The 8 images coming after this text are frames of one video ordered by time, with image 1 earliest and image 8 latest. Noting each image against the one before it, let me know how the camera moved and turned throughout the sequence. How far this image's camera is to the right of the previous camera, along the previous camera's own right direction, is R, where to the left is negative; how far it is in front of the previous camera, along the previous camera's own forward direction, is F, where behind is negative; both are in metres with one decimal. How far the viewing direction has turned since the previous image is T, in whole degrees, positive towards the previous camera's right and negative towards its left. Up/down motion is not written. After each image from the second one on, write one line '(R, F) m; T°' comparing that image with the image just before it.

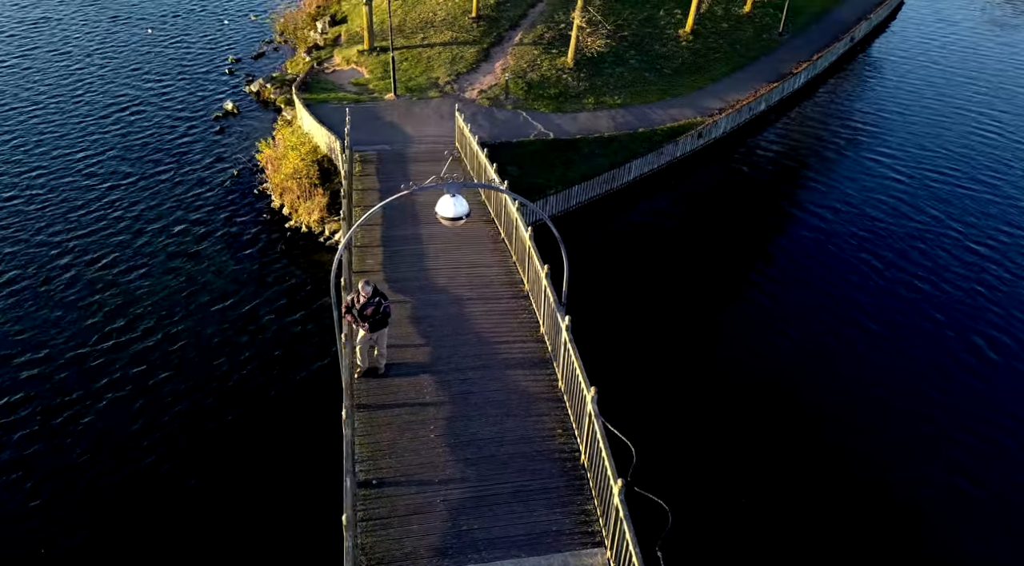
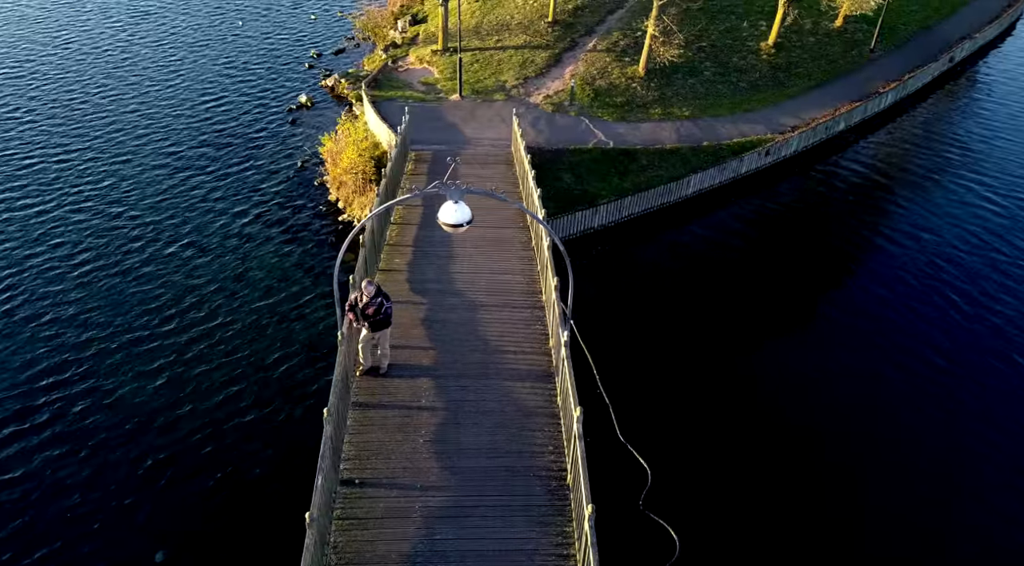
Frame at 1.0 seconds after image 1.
(+1.5, +0.3) m; -6°
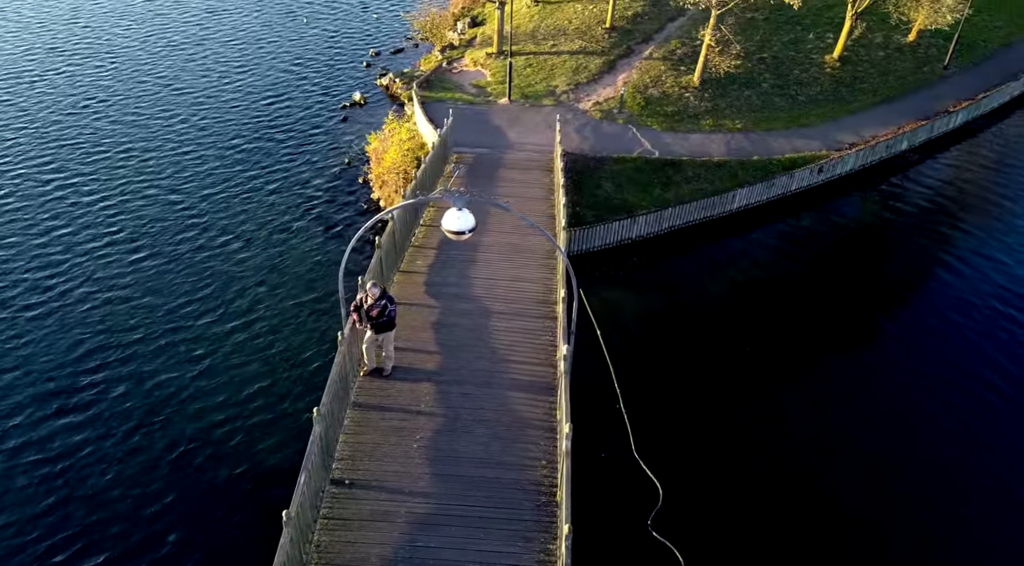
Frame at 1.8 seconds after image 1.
(+1.0, +0.2) m; -5°
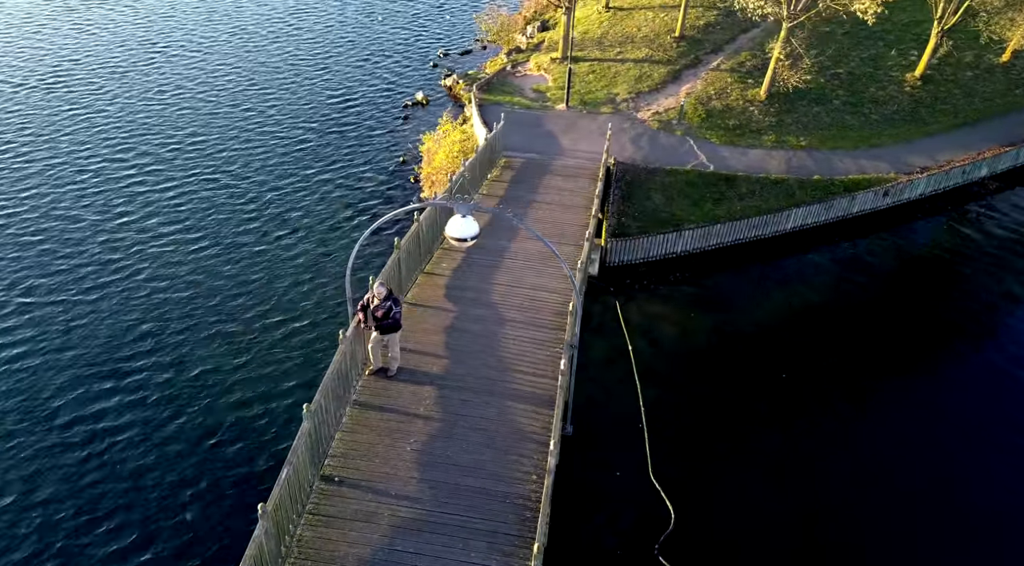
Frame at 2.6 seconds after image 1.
(+1.2, +0.2) m; -5°
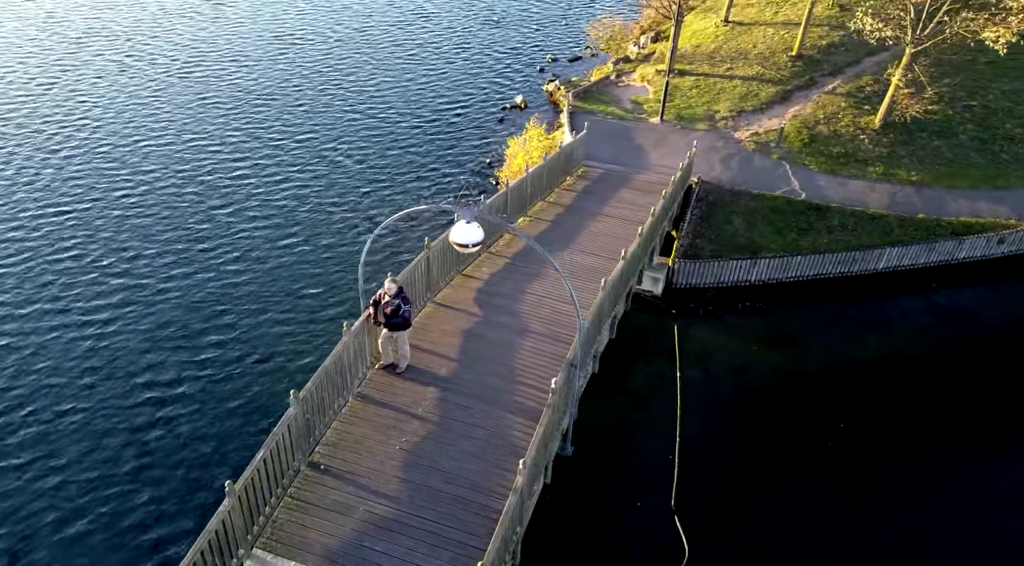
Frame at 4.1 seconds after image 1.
(+2.0, +0.4) m; -9°
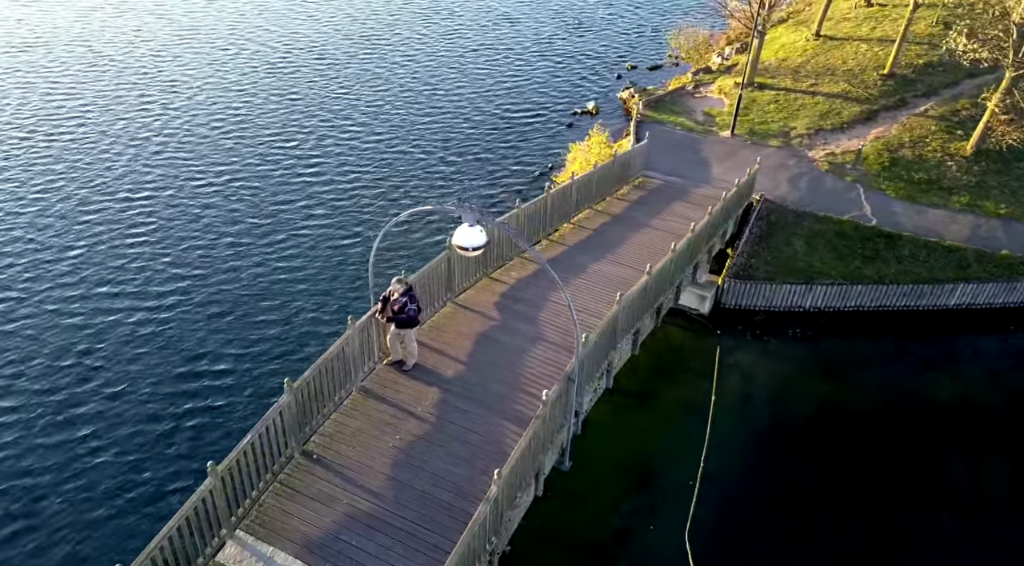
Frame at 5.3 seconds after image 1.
(+1.4, +0.3) m; -6°
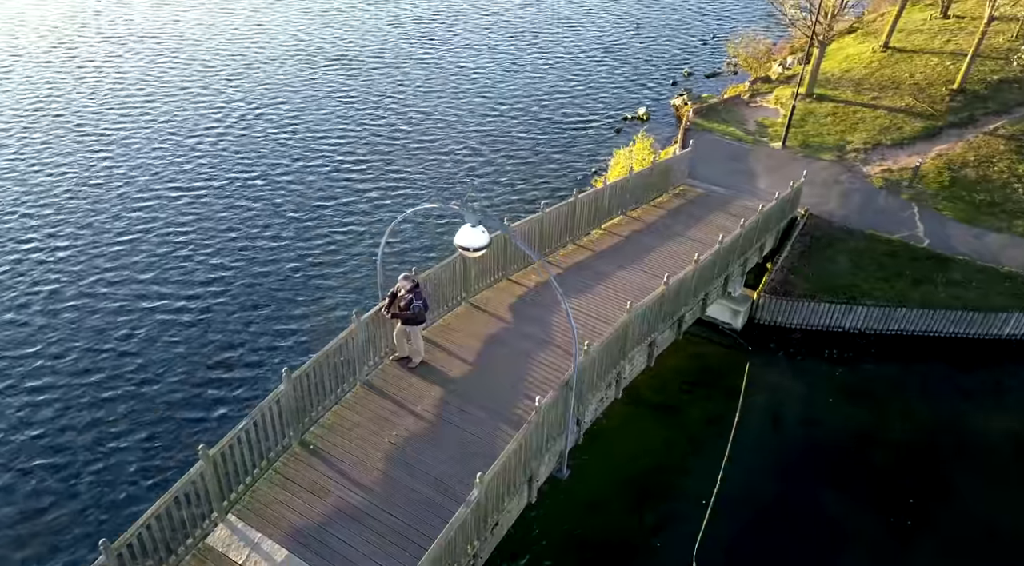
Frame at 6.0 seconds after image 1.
(+1.0, +0.2) m; -5°
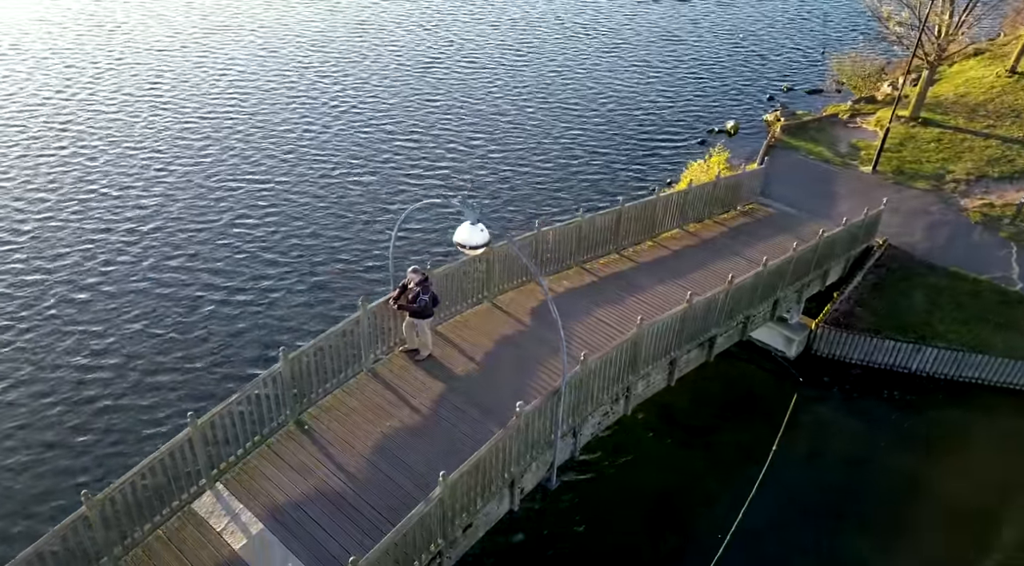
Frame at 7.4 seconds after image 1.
(+1.8, +0.4) m; -8°
